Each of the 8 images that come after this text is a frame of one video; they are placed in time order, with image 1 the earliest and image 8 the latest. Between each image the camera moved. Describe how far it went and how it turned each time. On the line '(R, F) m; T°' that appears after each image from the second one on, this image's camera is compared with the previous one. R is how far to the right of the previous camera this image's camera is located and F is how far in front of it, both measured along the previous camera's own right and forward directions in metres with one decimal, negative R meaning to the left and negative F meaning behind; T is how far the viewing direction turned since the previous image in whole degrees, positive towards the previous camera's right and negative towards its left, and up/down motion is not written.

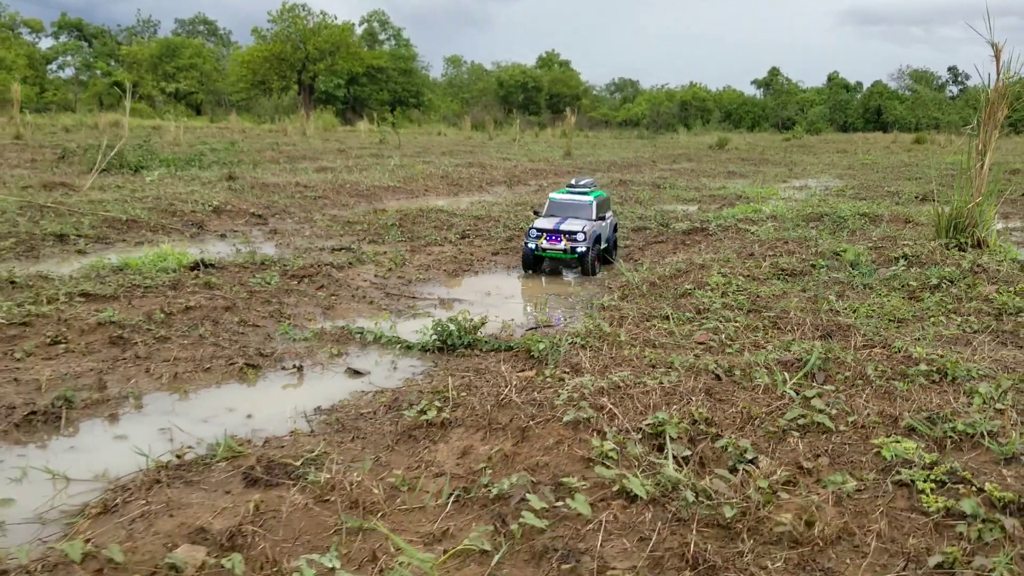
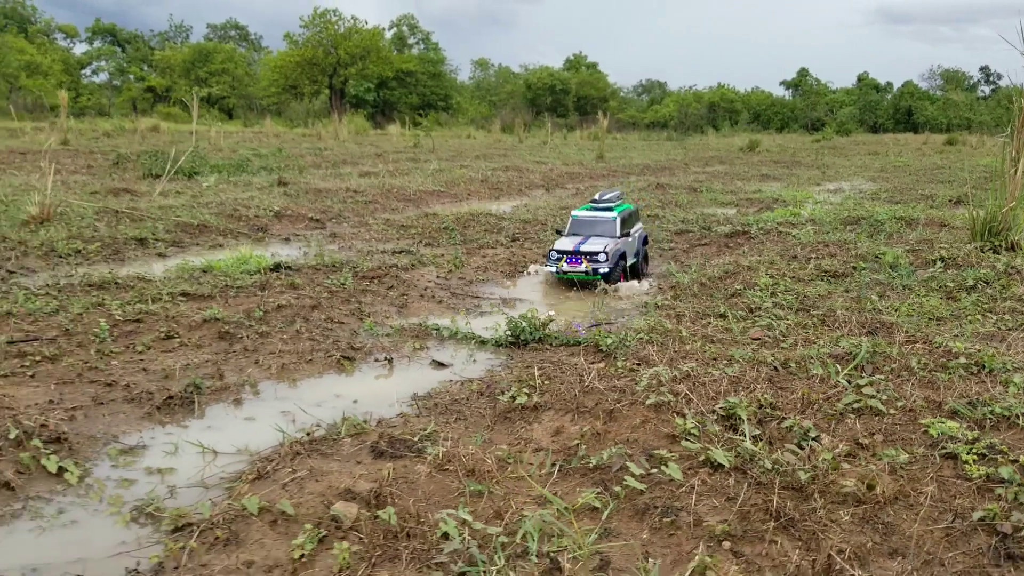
(-0.3, -0.6) m; -2°
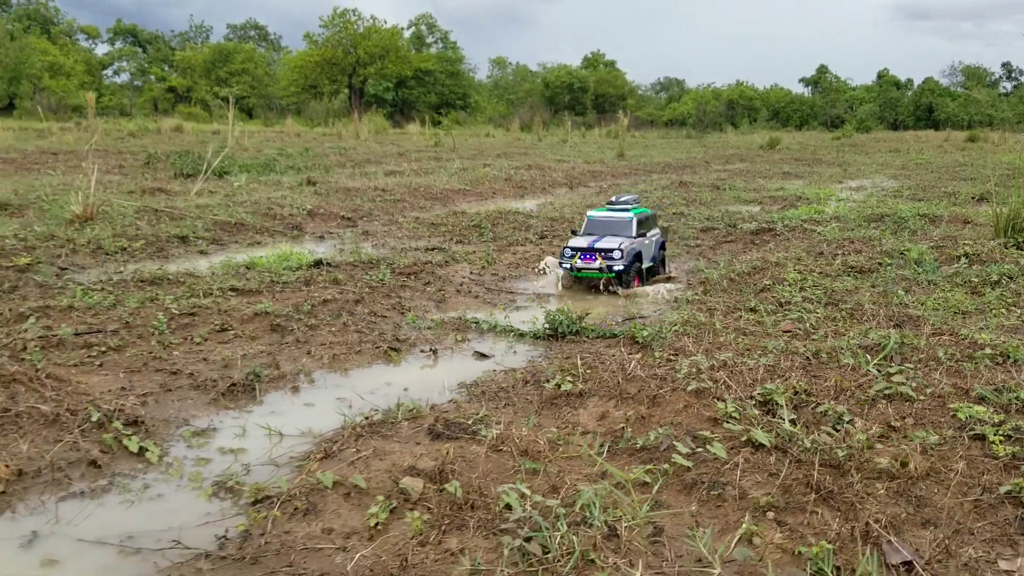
(-0.2, -0.3) m; -1°
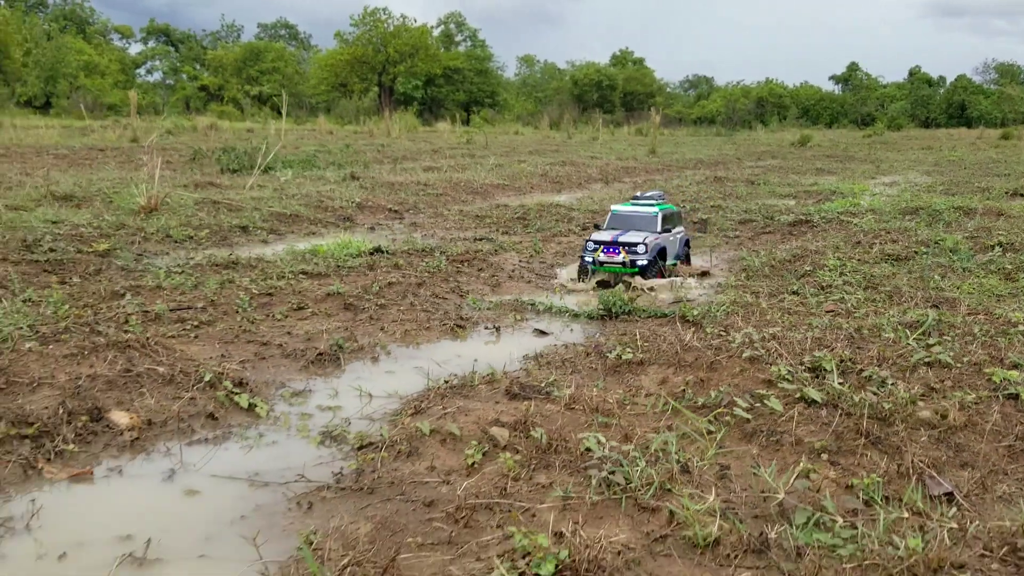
(-0.2, -0.5) m; -2°
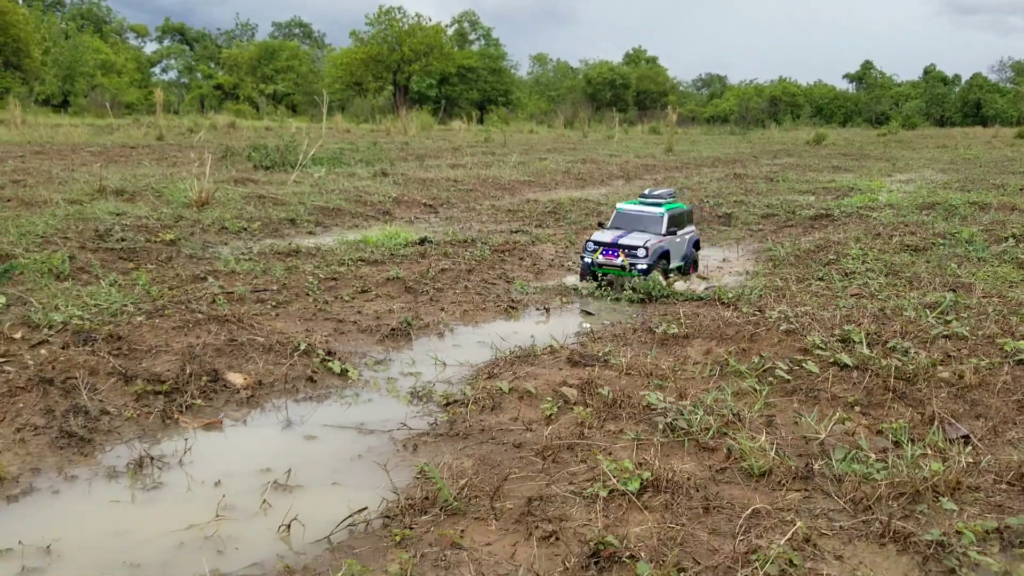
(-0.3, -0.6) m; -1°
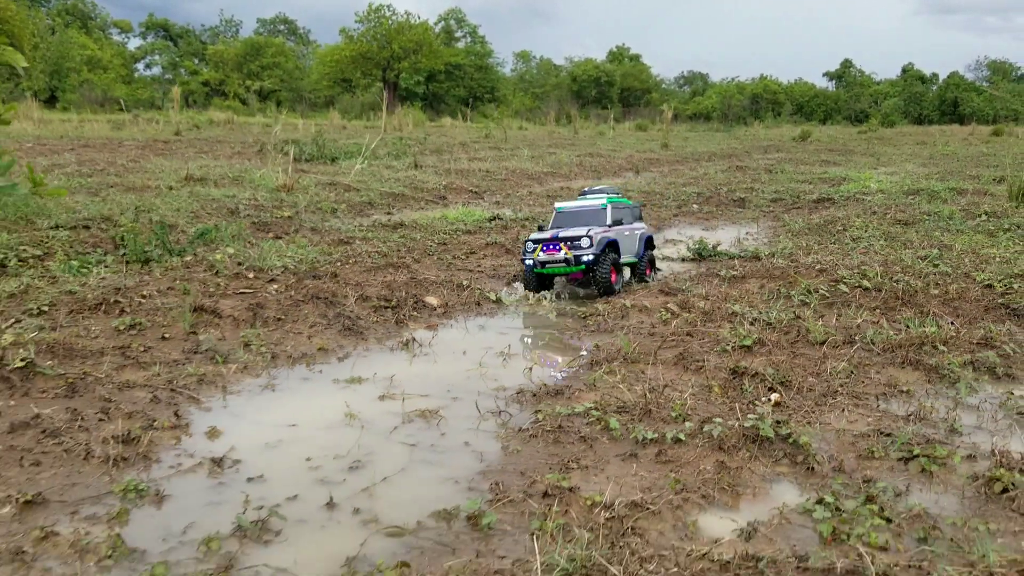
(-1.0, -2.0) m; +1°
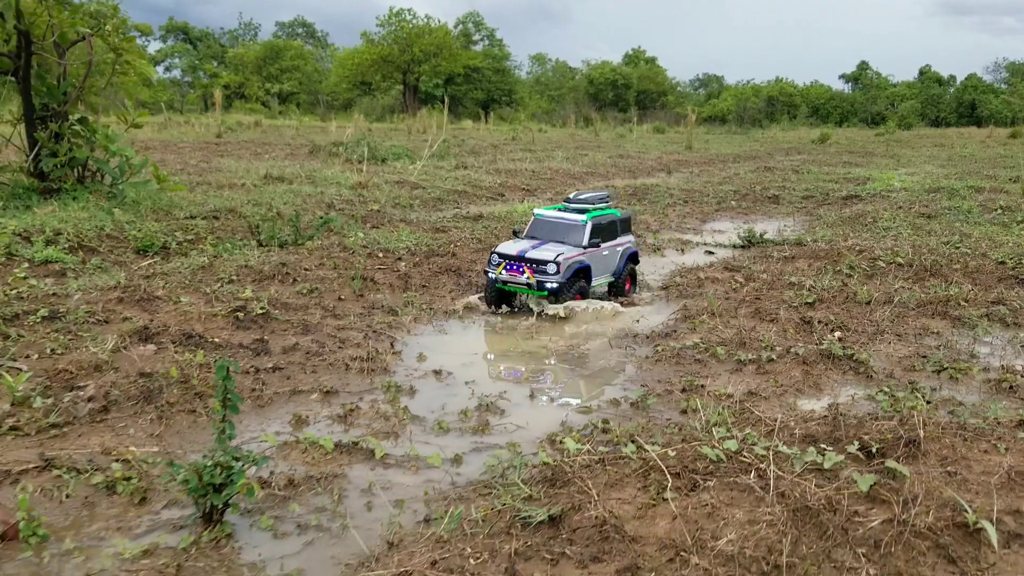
(-0.7, -1.5) m; -1°
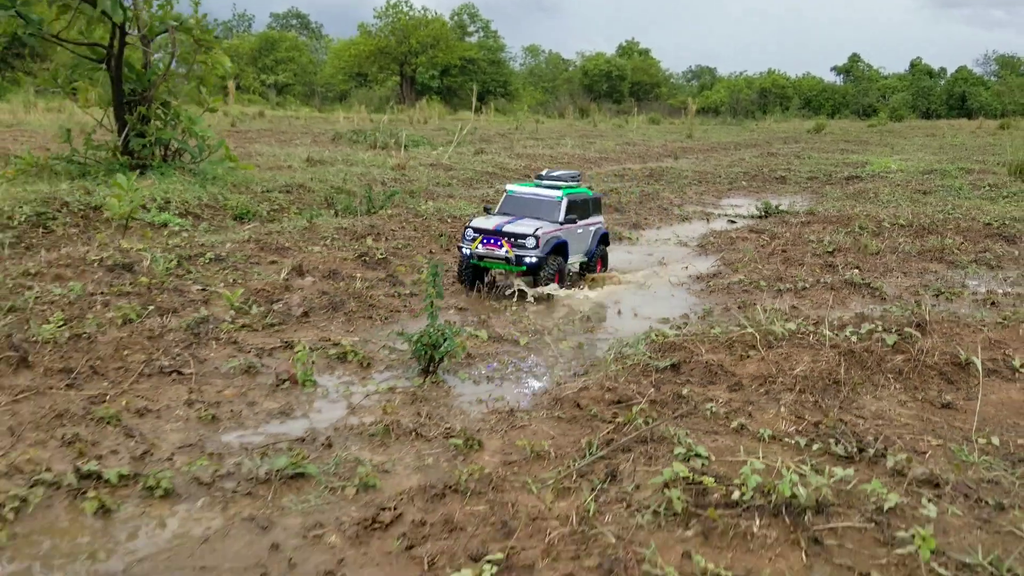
(-0.7, -1.4) m; 0°
